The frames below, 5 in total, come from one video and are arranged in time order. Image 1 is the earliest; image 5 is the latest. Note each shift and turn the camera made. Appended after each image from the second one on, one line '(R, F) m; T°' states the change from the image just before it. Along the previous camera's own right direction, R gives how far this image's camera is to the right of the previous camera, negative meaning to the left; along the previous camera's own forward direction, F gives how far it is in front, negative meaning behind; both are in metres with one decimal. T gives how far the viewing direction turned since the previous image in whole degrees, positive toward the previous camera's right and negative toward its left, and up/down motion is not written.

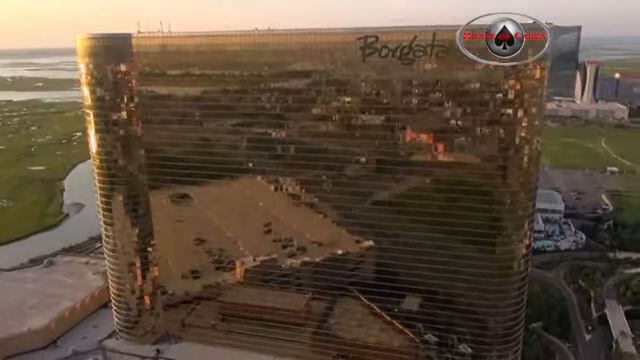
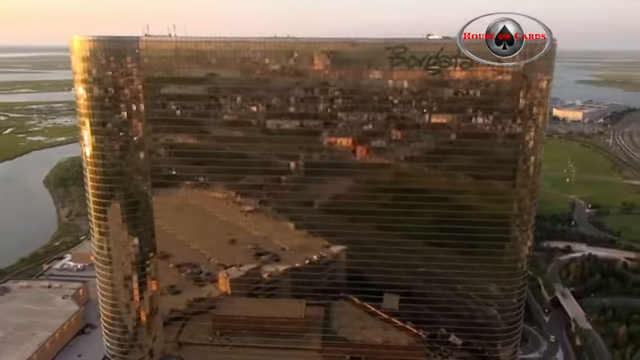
(-9.4, +0.7) m; +14°
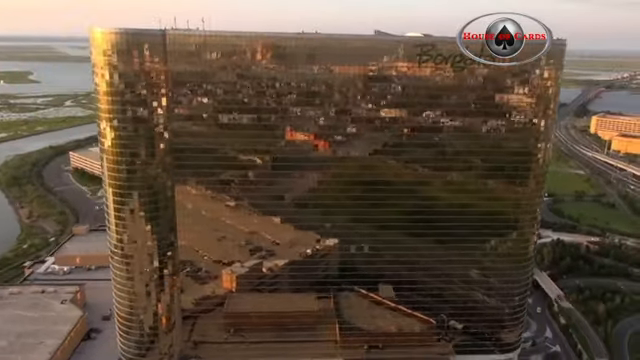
(-6.2, 0.0) m; +8°
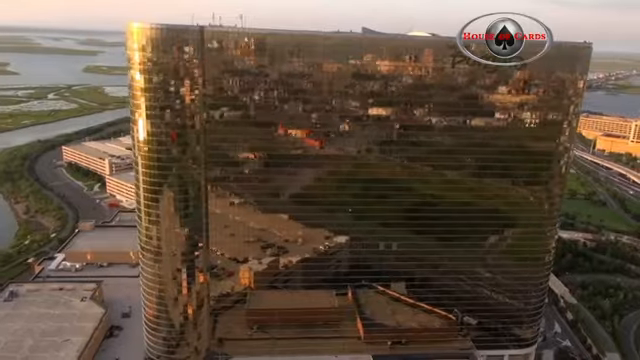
(-3.8, -0.1) m; +3°
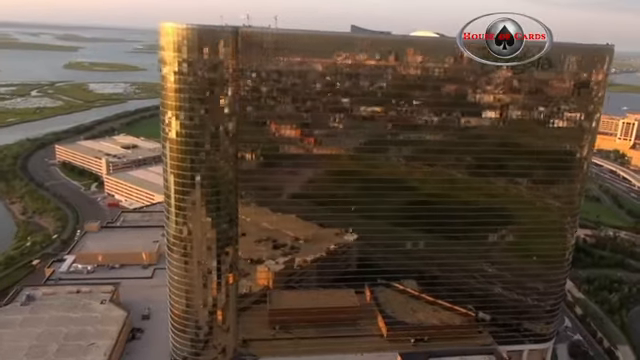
(-3.4, +0.2) m; +3°
